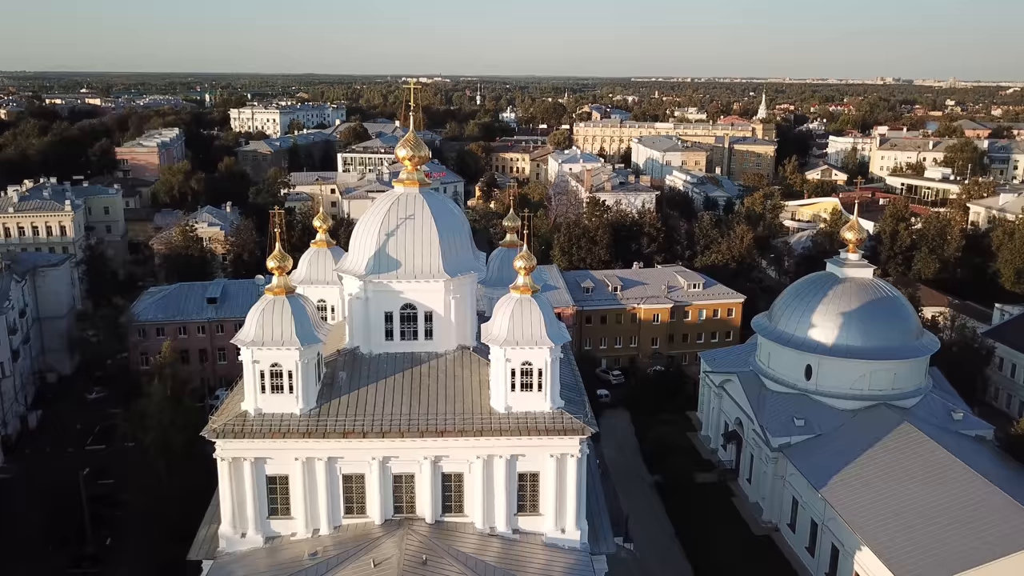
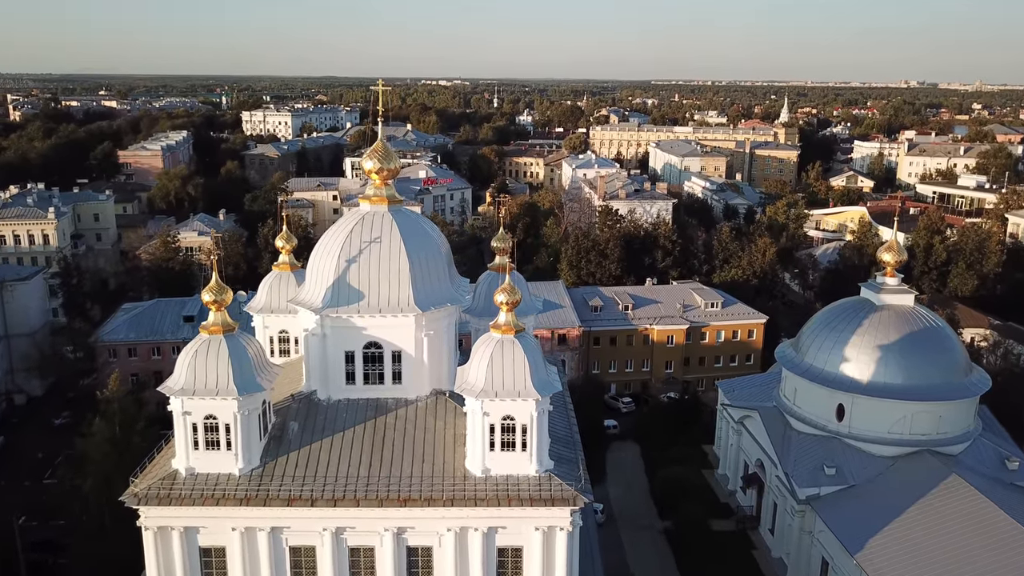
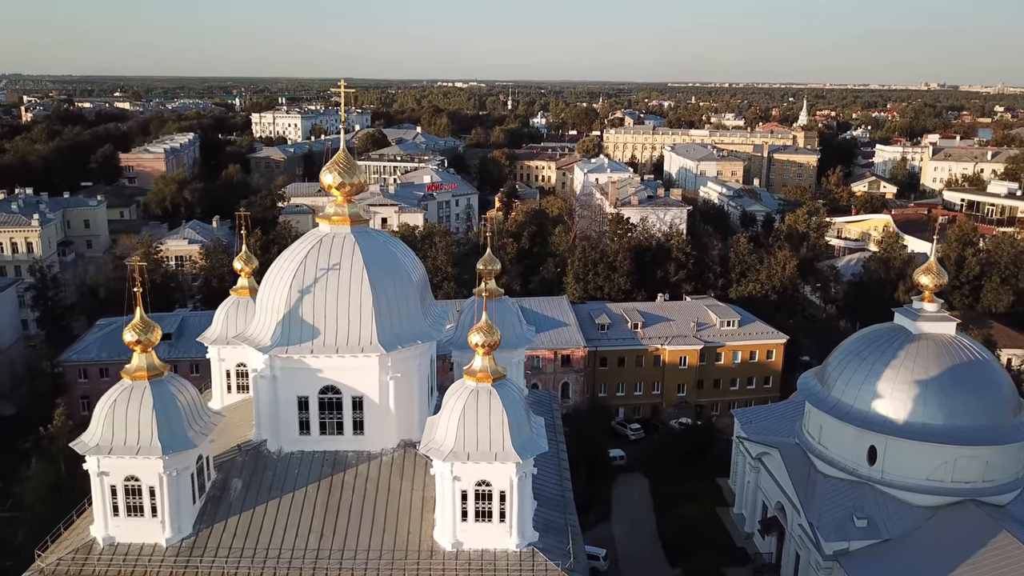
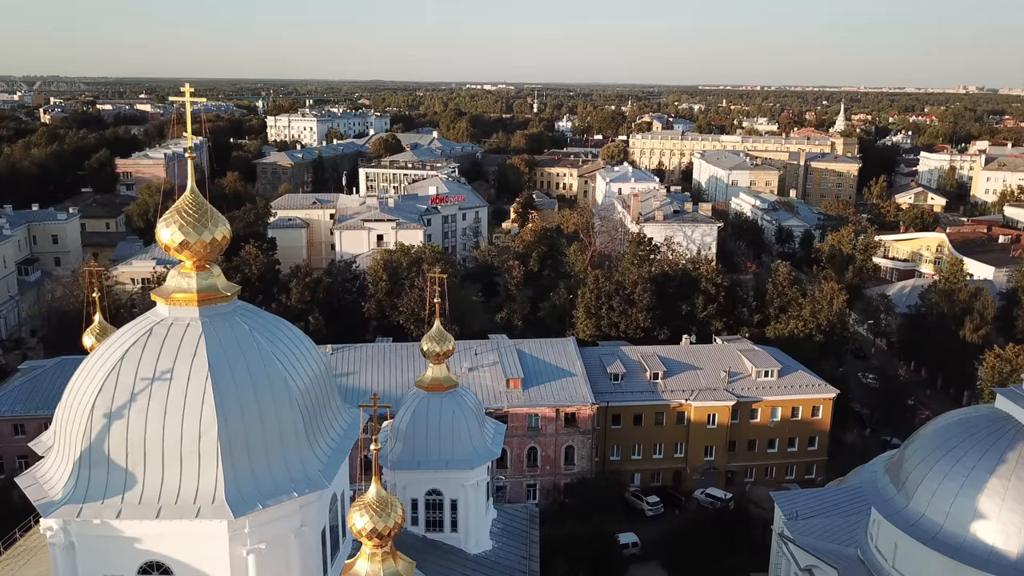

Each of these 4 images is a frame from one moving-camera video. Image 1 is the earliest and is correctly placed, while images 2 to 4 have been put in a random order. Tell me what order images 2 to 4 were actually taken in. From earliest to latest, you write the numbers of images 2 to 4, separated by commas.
2, 3, 4
